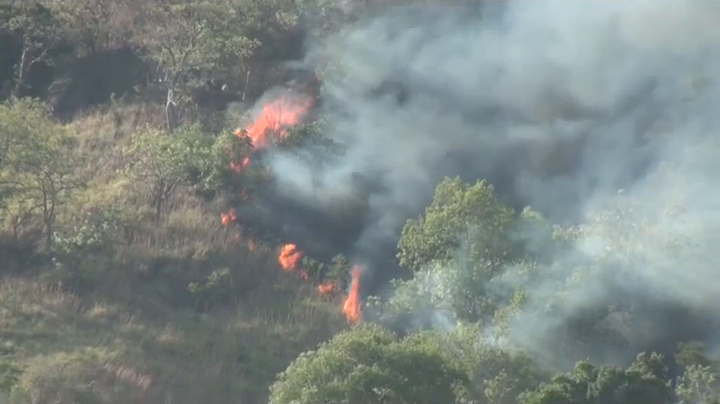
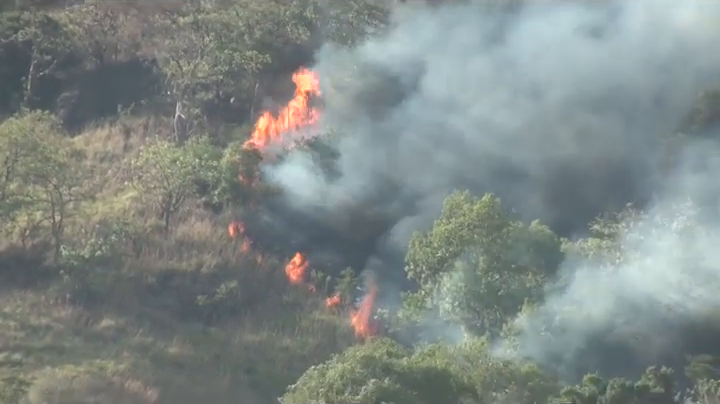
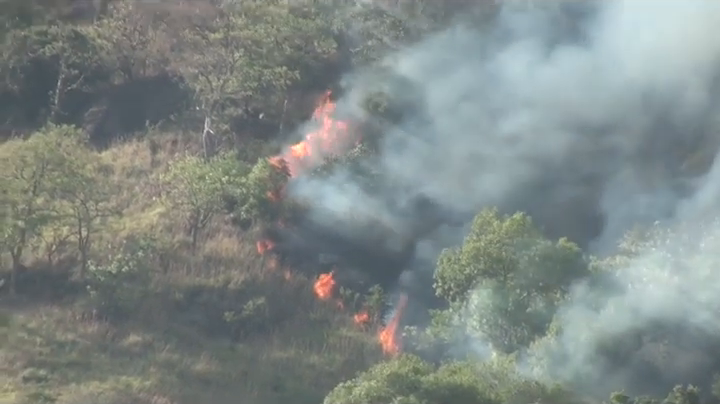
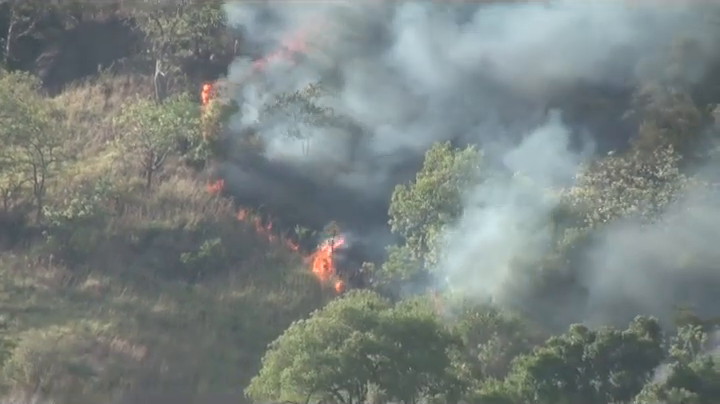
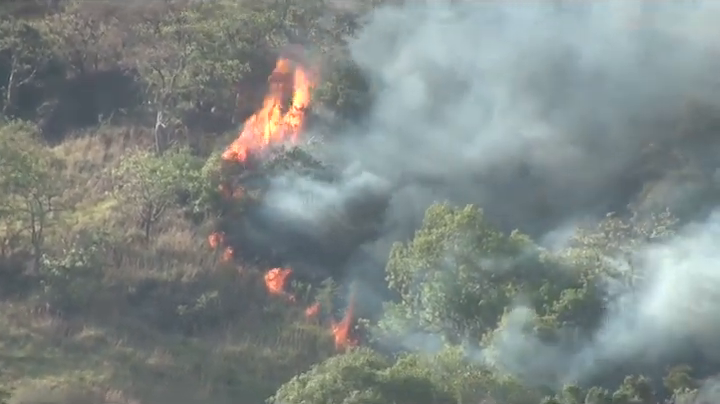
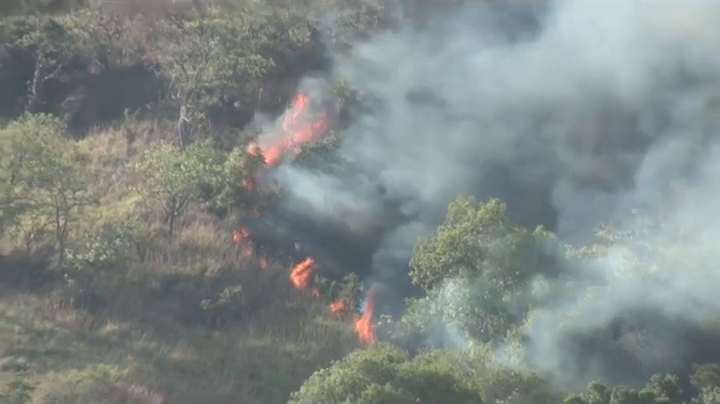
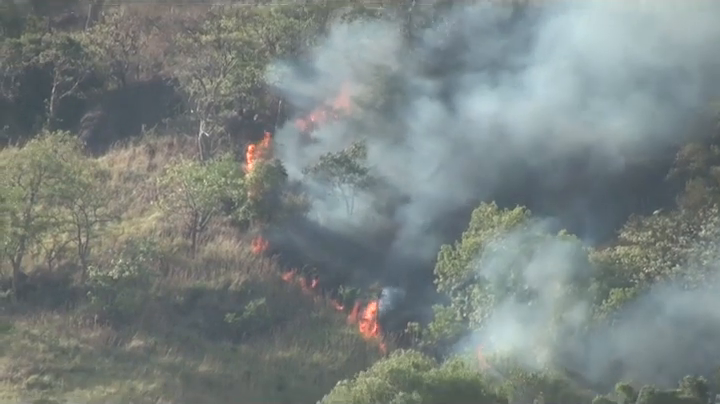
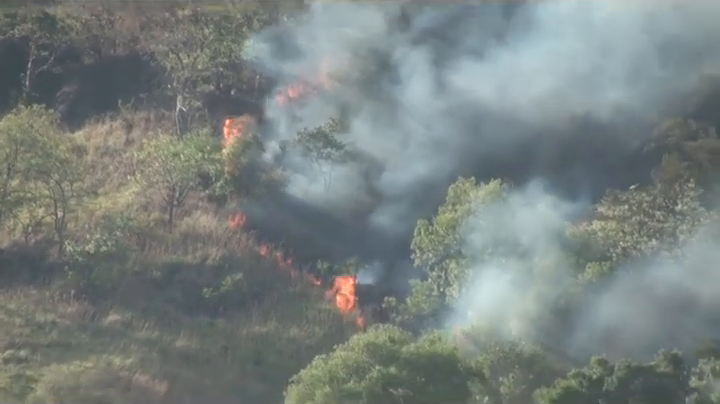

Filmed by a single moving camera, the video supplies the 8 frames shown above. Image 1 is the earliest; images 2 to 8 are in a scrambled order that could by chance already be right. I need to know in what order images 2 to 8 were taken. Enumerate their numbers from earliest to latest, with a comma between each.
6, 3, 2, 5, 7, 8, 4
